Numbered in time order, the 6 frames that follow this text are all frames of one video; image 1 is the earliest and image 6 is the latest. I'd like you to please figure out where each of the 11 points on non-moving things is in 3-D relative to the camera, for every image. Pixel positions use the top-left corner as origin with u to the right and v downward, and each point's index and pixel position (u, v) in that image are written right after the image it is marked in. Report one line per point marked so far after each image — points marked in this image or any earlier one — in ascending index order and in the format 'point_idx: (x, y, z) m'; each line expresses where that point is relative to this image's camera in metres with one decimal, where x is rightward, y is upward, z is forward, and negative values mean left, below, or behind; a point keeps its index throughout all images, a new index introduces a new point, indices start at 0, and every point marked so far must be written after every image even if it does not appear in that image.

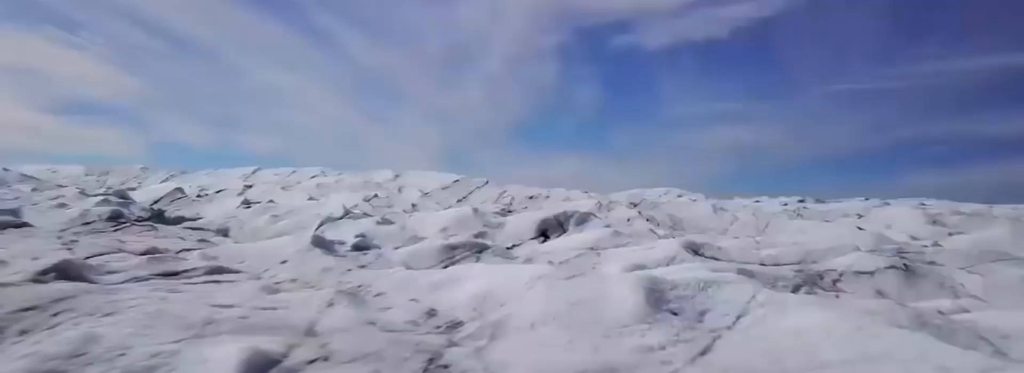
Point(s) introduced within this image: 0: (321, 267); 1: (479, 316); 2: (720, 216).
0: (-1.2, -0.5, +5.2) m
1: (-0.1, -0.5, +3.4) m
2: (+3.8, -0.5, +14.3) m
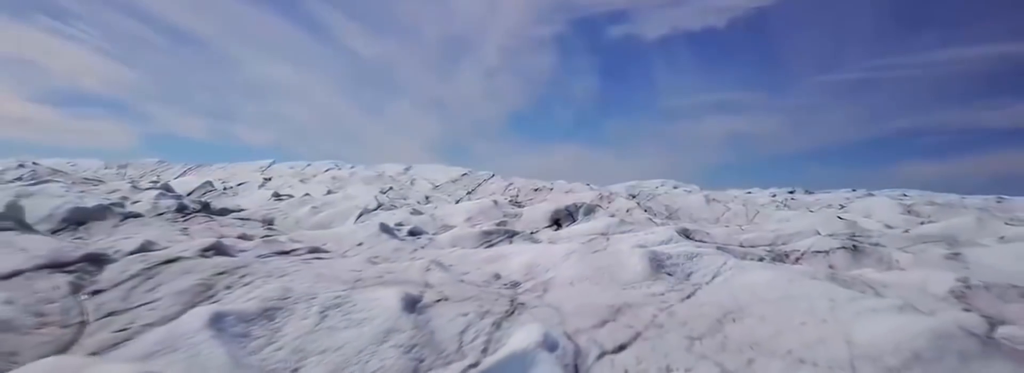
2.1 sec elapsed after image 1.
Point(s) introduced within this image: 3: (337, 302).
0: (-1.0, -0.5, +6.6) m
1: (+0.1, -0.5, +4.9) m
2: (+4.0, -0.4, +15.8) m
3: (-0.9, -0.6, +3.9) m
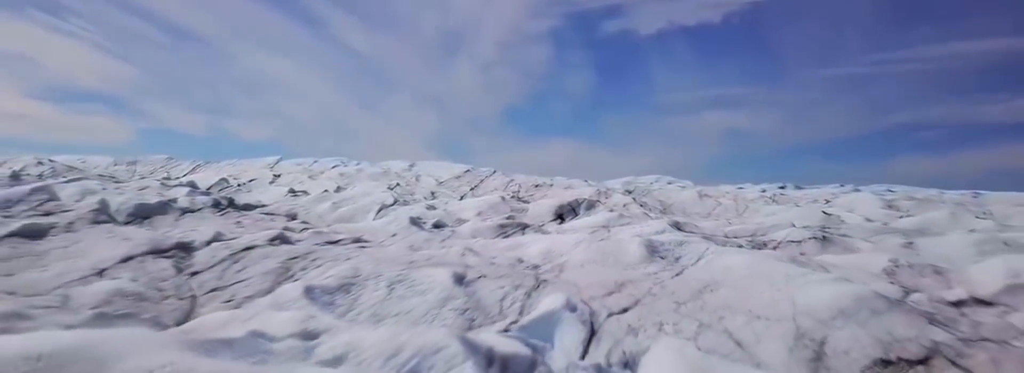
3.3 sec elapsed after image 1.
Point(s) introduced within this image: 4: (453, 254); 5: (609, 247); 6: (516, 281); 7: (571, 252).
0: (-0.8, -0.5, +7.7) m
1: (+0.3, -0.5, +5.9) m
2: (+4.1, -0.3, +16.8) m
3: (-0.7, -0.6, +4.9) m
4: (-0.4, -0.5, +6.0) m
5: (+0.7, -0.5, +6.1) m
6: (0.0, -0.6, +4.9) m
7: (+0.5, -0.5, +6.1) m
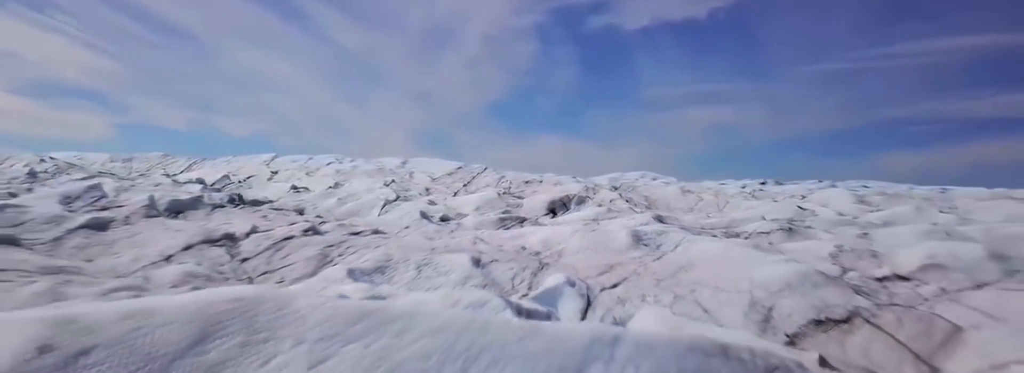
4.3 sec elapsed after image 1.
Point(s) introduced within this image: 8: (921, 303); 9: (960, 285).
0: (-0.8, -0.5, +8.6) m
1: (+0.3, -0.5, +6.8) m
2: (+3.9, -0.2, +17.8) m
3: (-0.6, -0.6, +5.9) m
4: (-0.4, -0.5, +6.9) m
5: (+0.8, -0.4, +7.0) m
6: (+0.1, -0.6, +5.9) m
7: (+0.5, -0.5, +7.1) m
8: (+2.4, -0.7, +4.6) m
9: (+2.7, -0.6, +4.9) m
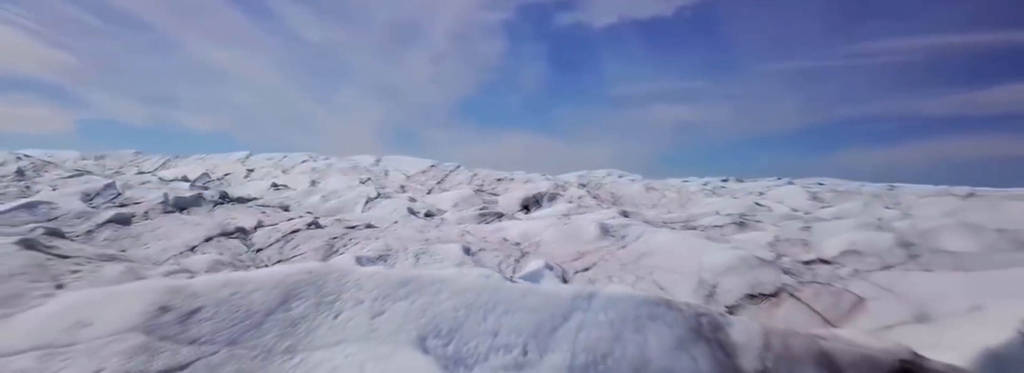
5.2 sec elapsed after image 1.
0: (-1.1, -0.4, +9.5) m
1: (+0.2, -0.5, +7.8) m
2: (+3.3, -0.2, +18.9) m
3: (-0.8, -0.5, +6.7) m
4: (-0.6, -0.5, +7.8) m
5: (+0.6, -0.4, +8.0) m
6: (0.0, -0.6, +6.8) m
7: (+0.3, -0.5, +8.0) m
8: (+2.3, -0.7, +5.6) m
9: (+2.7, -0.6, +5.9) m
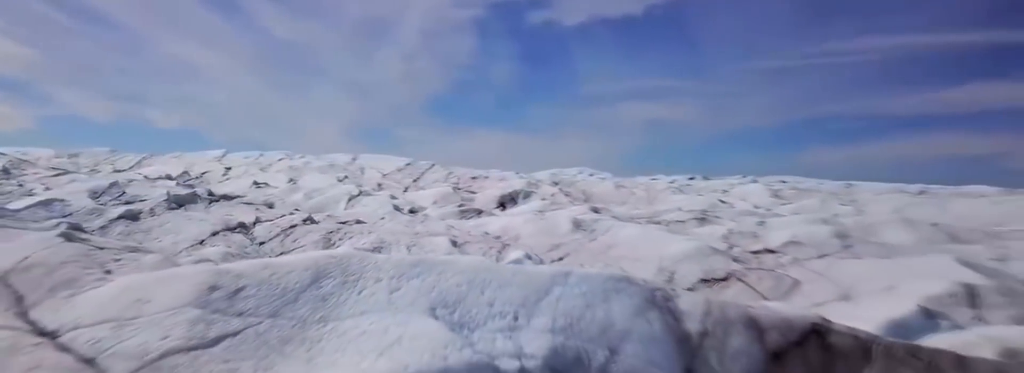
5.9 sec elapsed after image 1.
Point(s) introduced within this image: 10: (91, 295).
0: (-1.3, -0.4, +10.2) m
1: (-0.1, -0.5, +8.5) m
2: (+2.7, -0.1, +19.8) m
3: (-0.9, -0.5, +7.5) m
4: (-0.8, -0.5, +8.5) m
5: (+0.4, -0.4, +8.7) m
6: (-0.2, -0.6, +7.5) m
7: (+0.1, -0.4, +8.7) m
8: (+2.2, -0.7, +6.4) m
9: (+2.5, -0.6, +6.7) m
10: (-2.4, -0.6, +4.5) m
